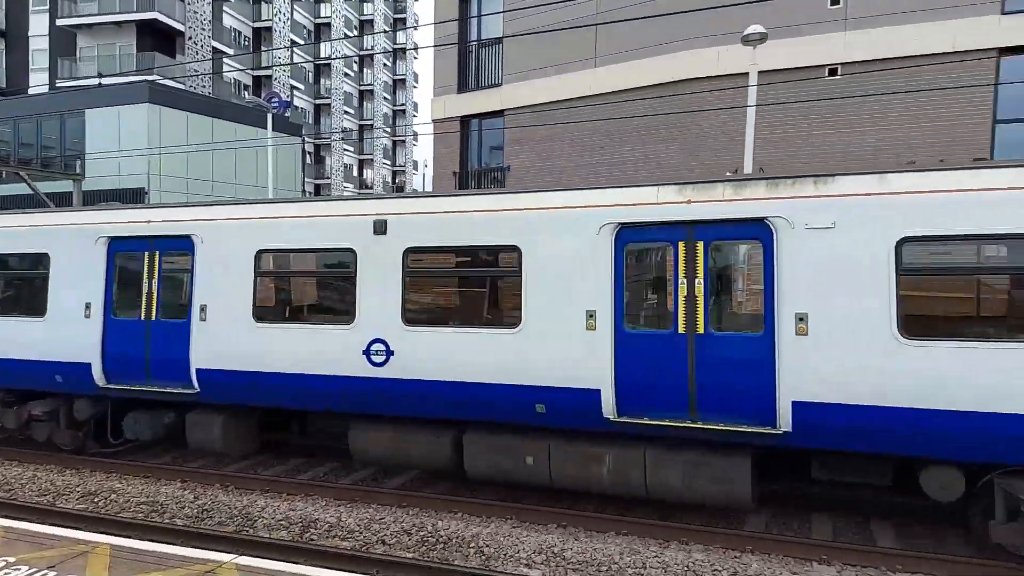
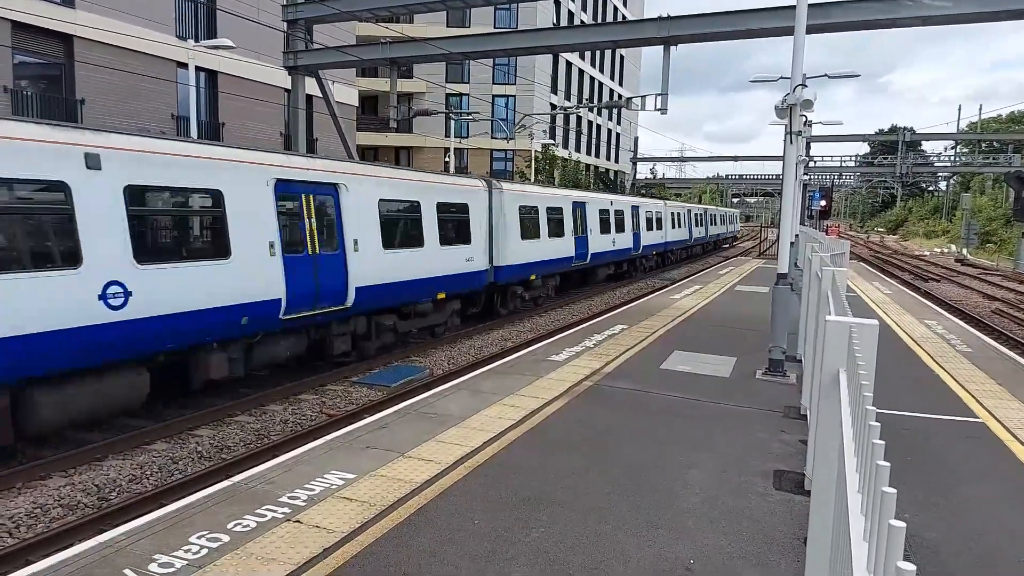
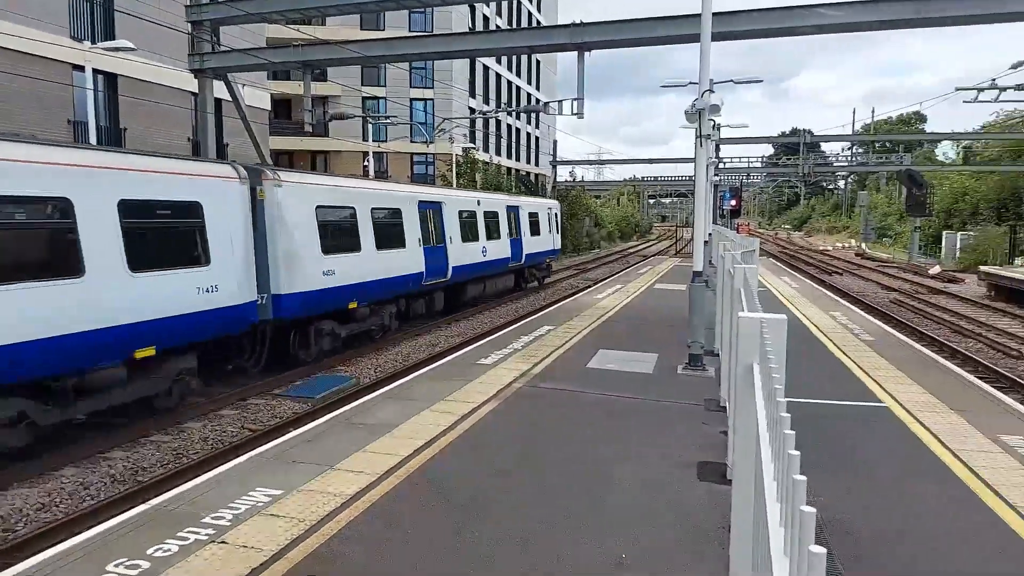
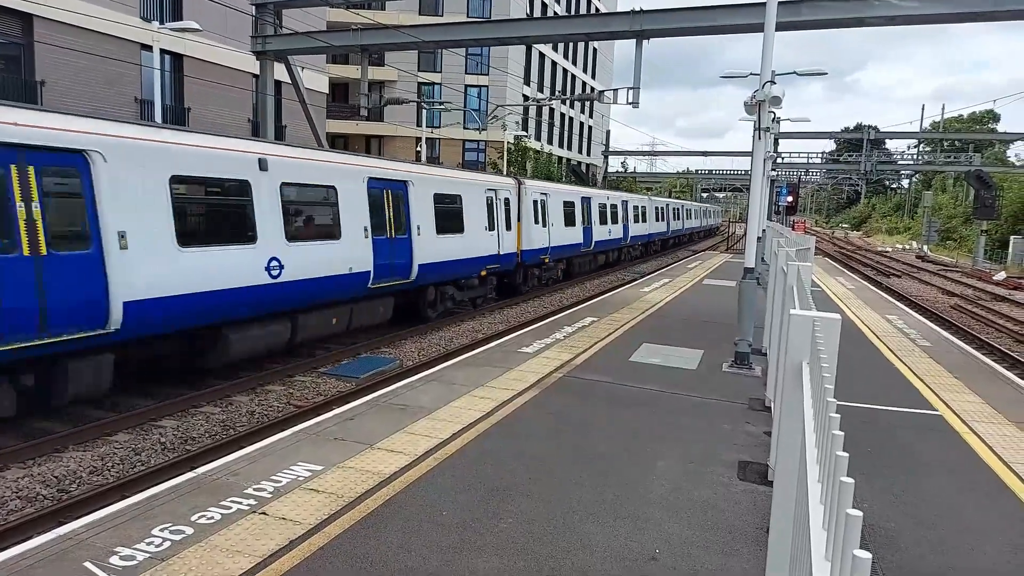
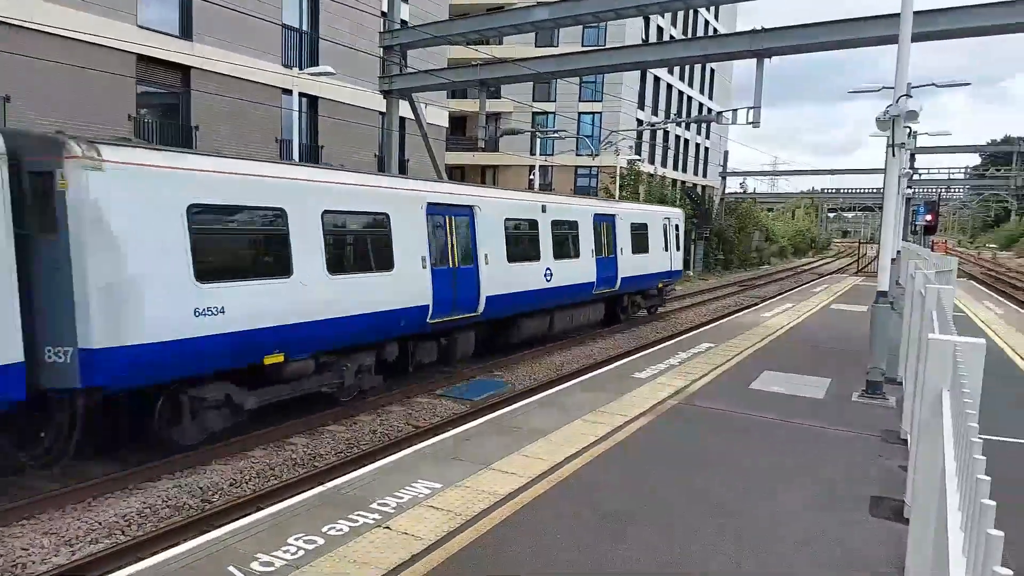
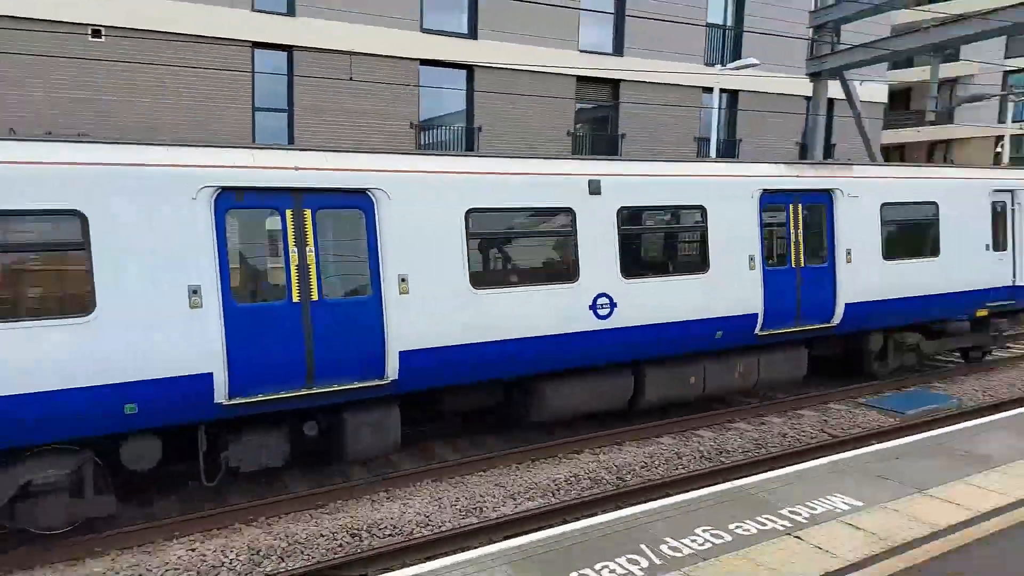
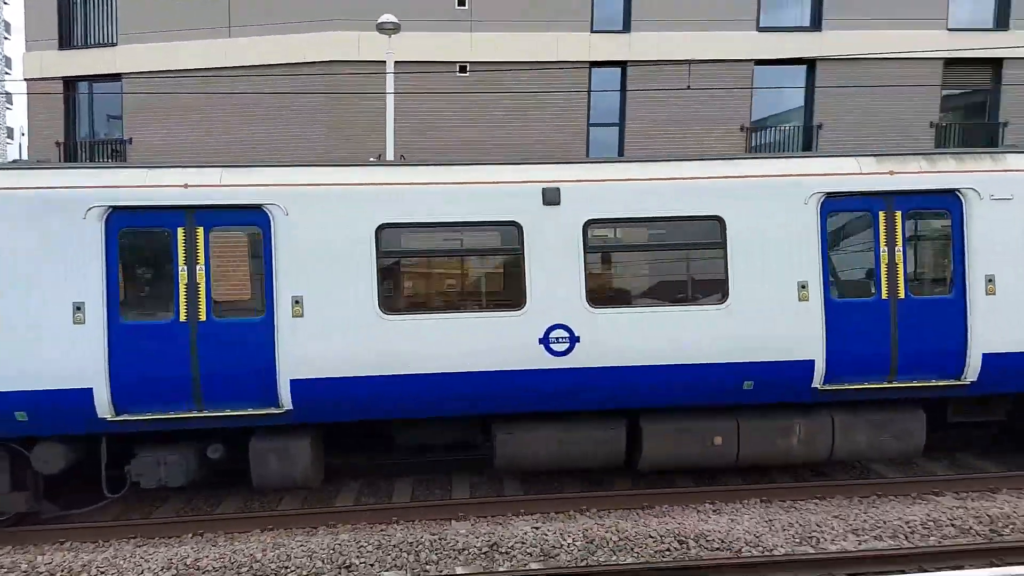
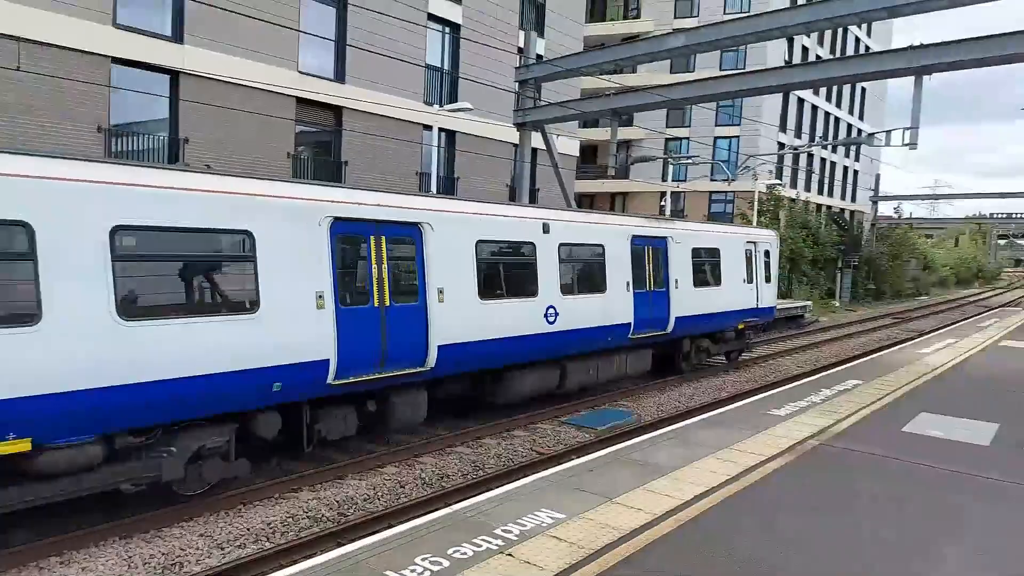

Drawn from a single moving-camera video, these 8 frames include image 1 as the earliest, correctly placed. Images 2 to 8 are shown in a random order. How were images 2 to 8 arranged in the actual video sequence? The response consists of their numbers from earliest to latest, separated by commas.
7, 6, 8, 5, 3, 2, 4
